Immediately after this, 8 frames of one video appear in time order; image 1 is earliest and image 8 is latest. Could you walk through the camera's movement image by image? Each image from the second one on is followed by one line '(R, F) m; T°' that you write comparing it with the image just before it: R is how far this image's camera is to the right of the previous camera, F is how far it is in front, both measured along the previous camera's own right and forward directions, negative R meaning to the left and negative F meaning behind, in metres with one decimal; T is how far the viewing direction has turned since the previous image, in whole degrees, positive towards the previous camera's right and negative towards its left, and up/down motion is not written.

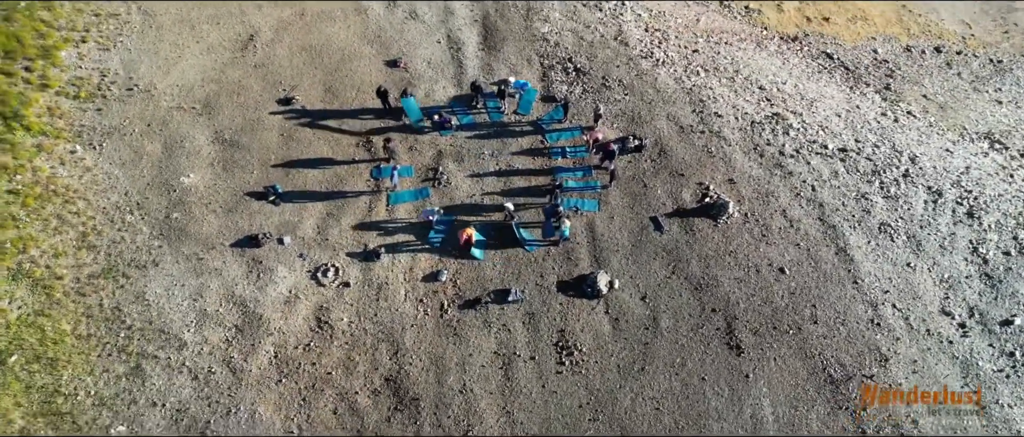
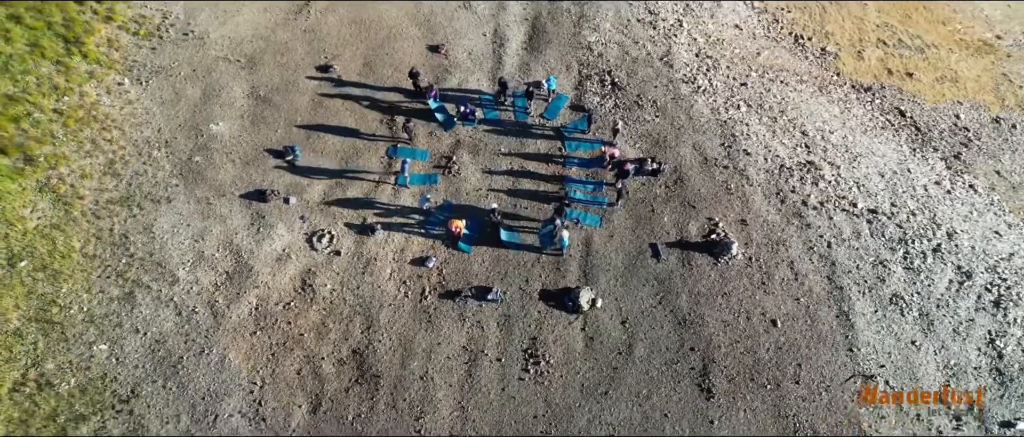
(+2.0, +0.1) m; -6°
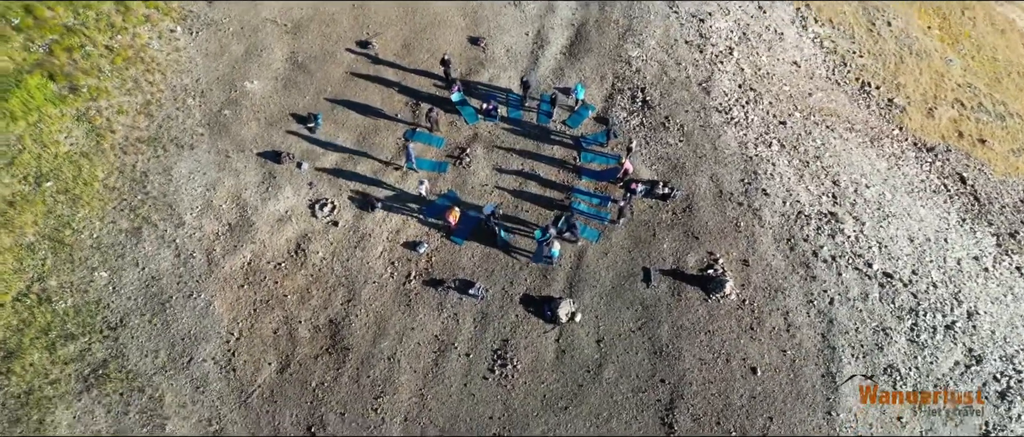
(+1.9, +0.1) m; -6°
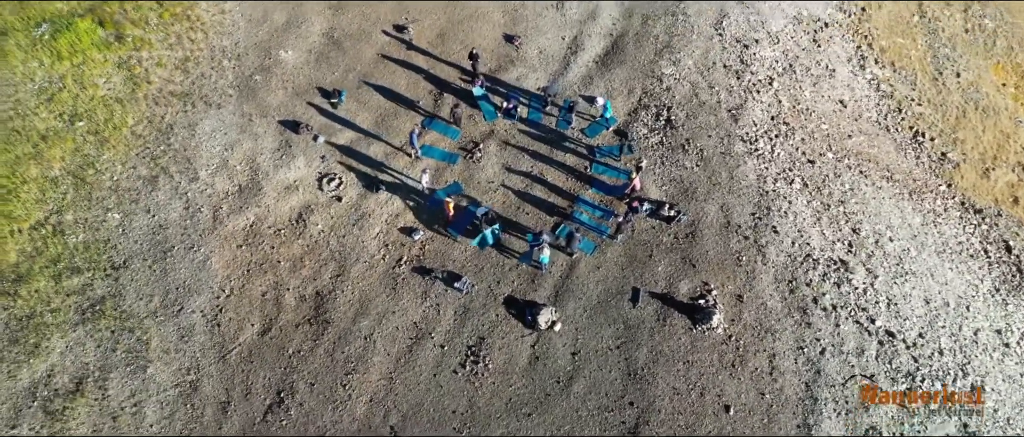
(+1.6, +0.1) m; -5°
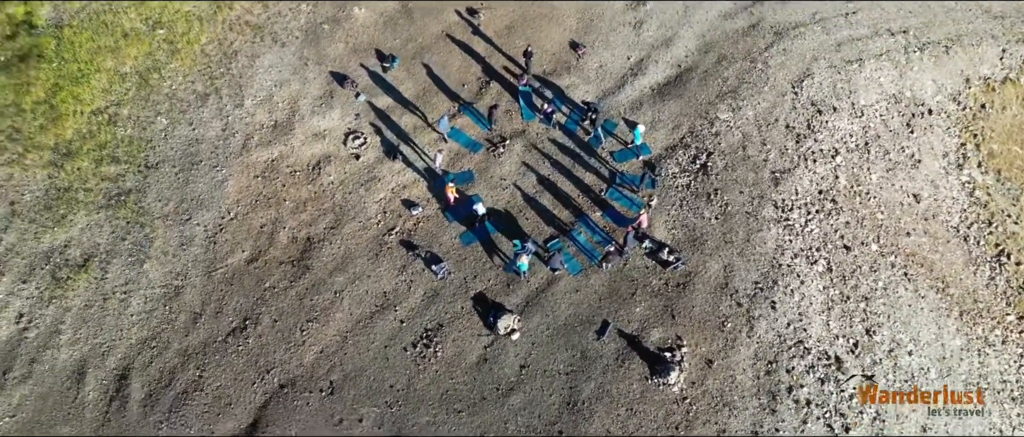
(+3.0, +0.3) m; -9°
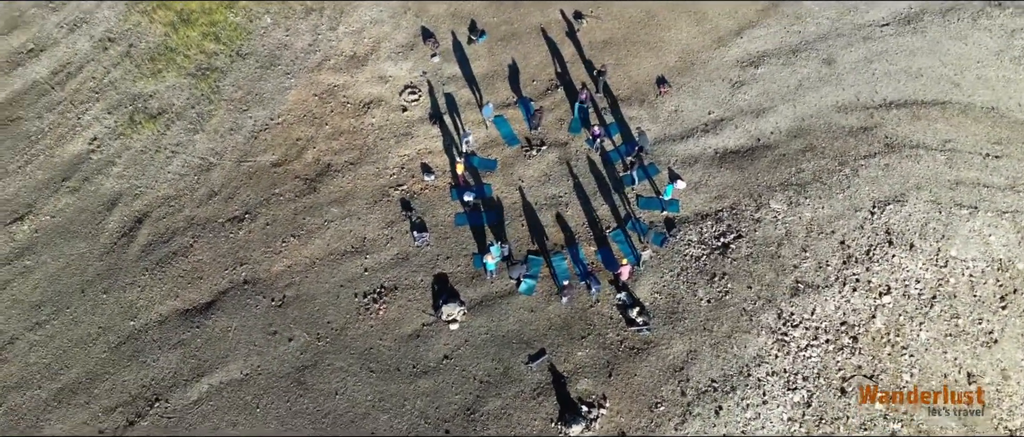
(+4.2, +0.7) m; -13°
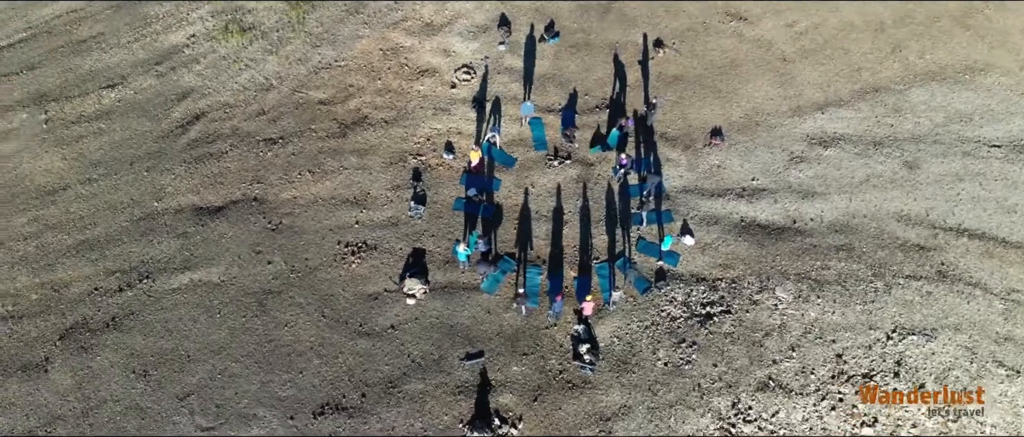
(+3.5, +0.5) m; -11°
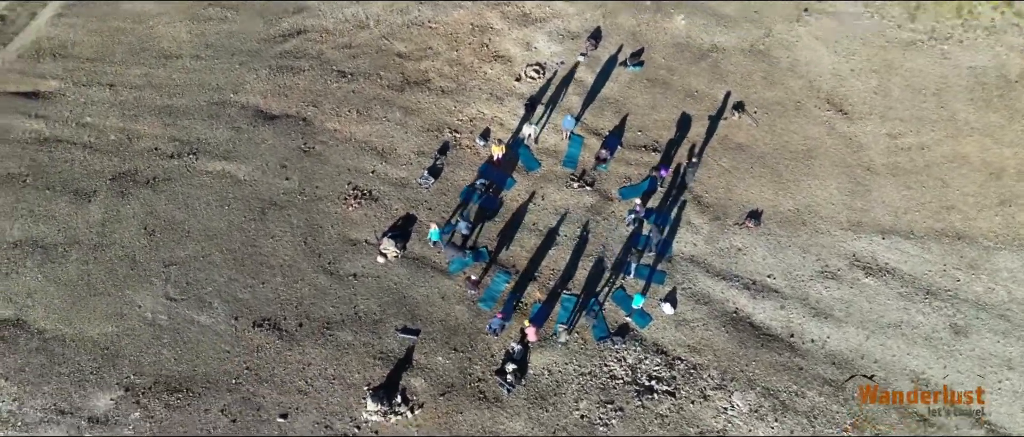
(+3.9, +0.6) m; -12°
